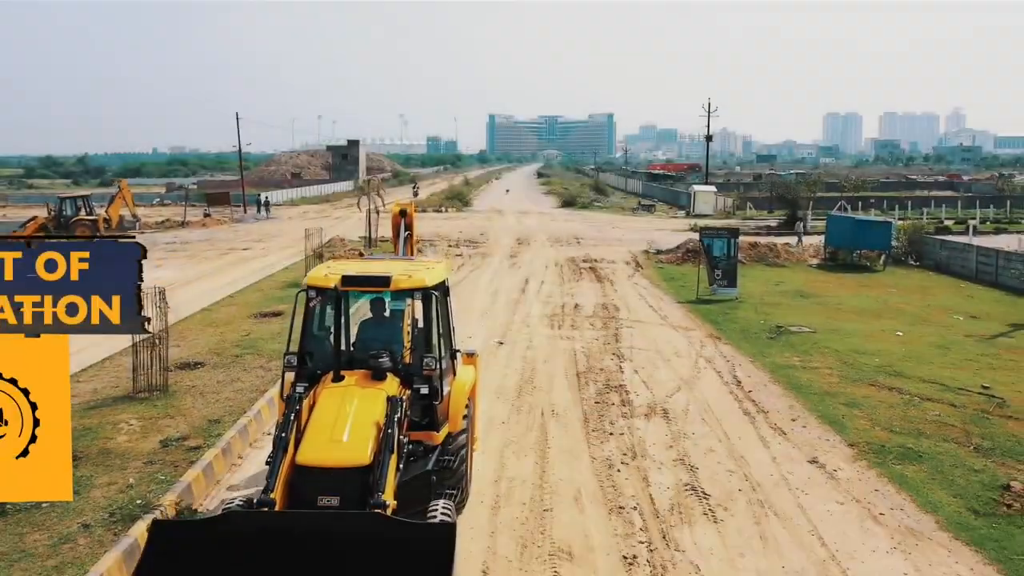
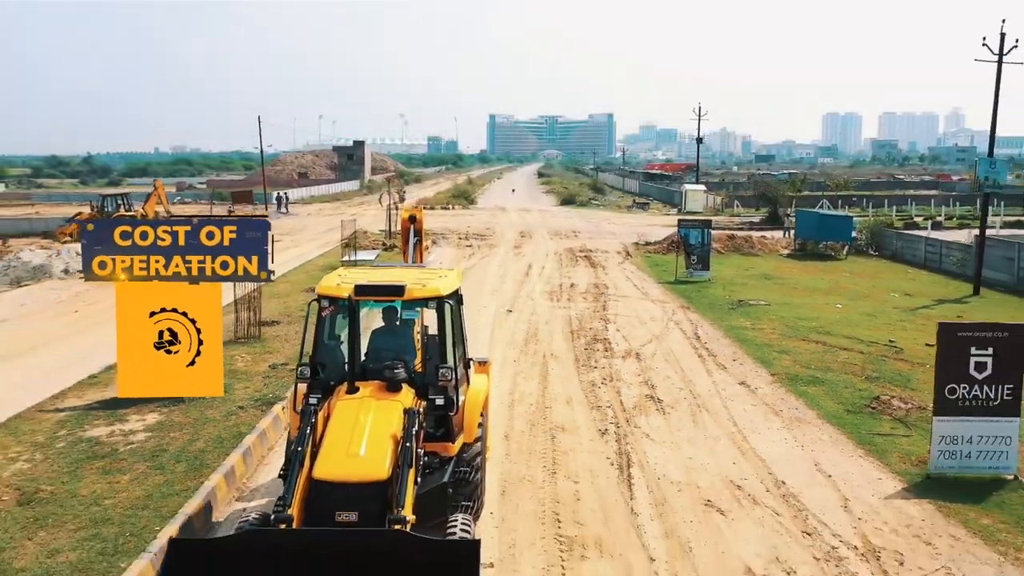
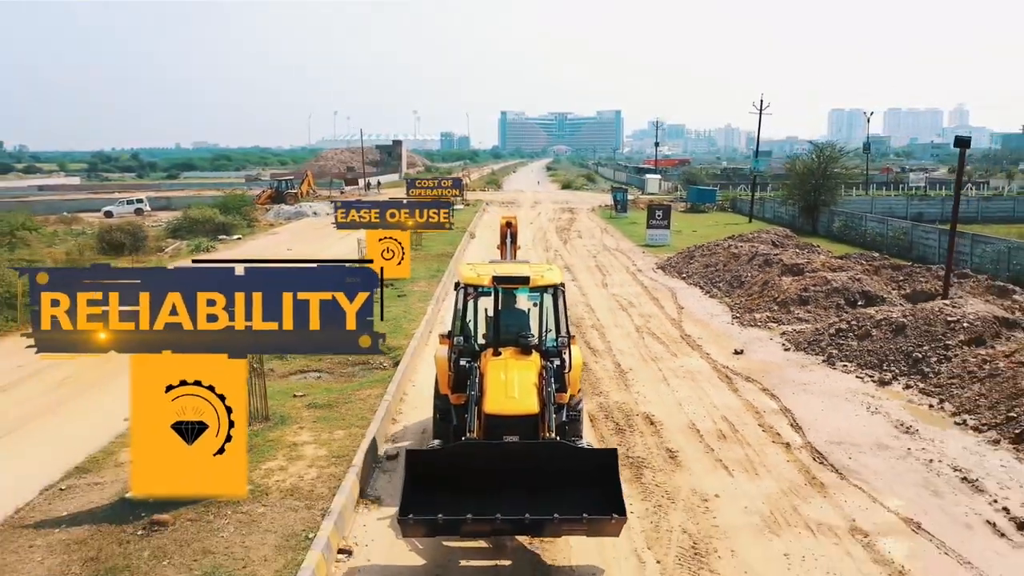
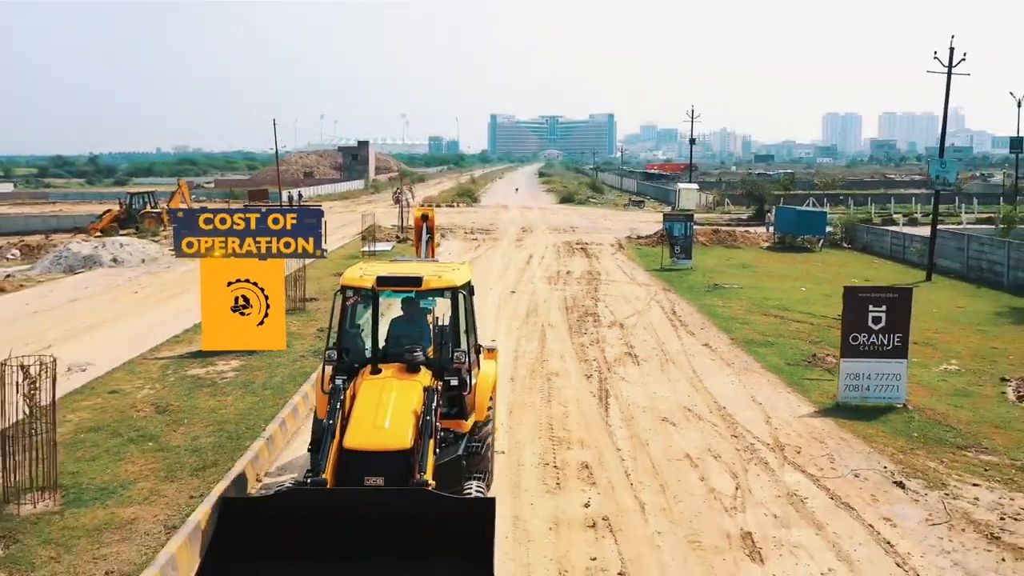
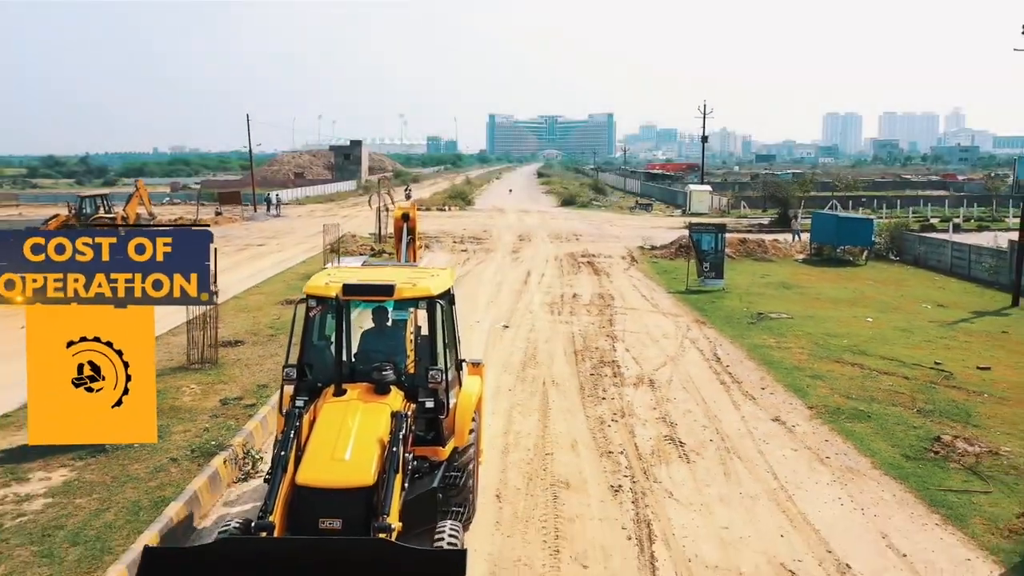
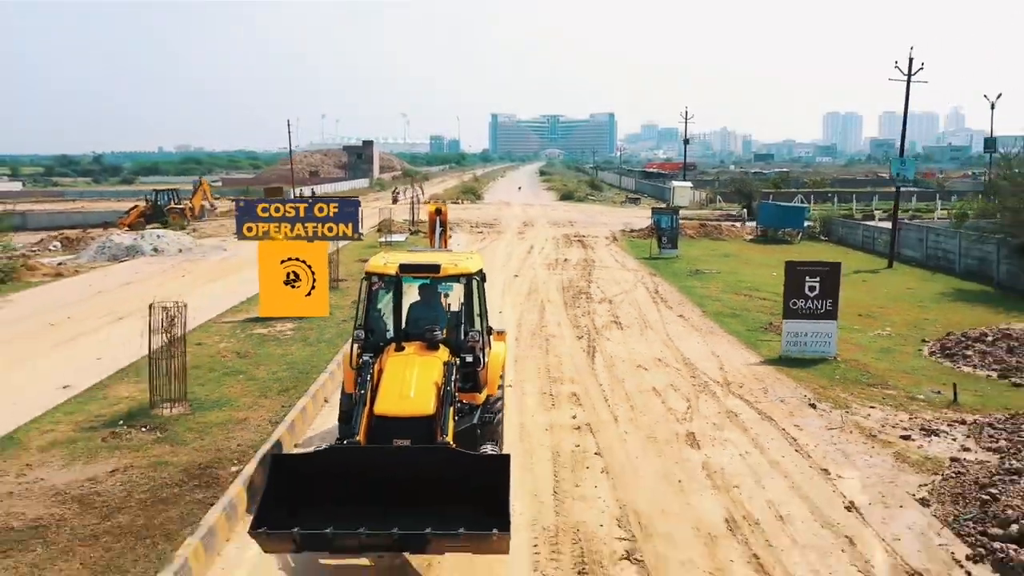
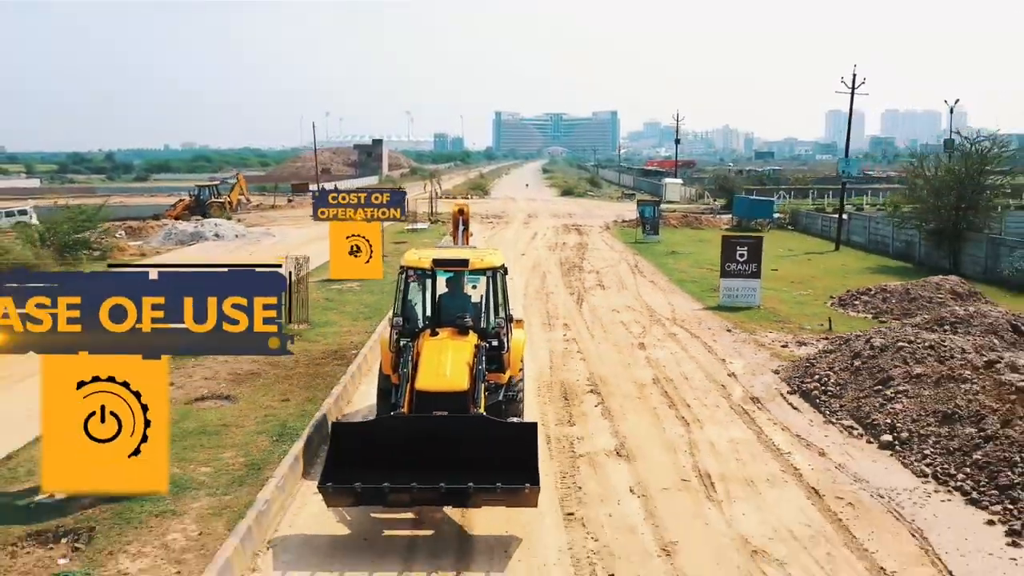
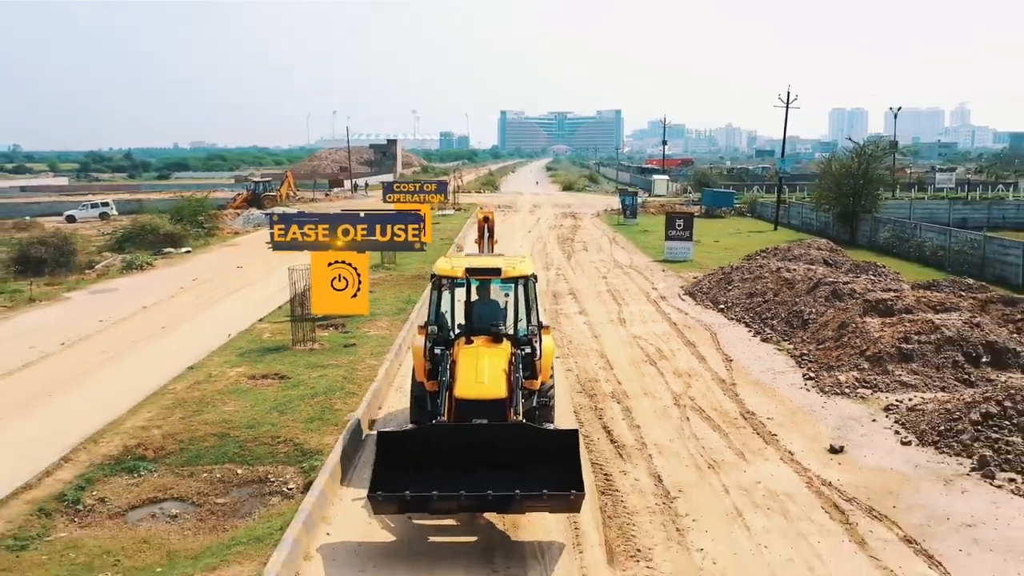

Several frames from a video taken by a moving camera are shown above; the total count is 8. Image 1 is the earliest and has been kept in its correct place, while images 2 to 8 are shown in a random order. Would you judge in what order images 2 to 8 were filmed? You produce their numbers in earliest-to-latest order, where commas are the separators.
5, 2, 4, 6, 7, 8, 3
